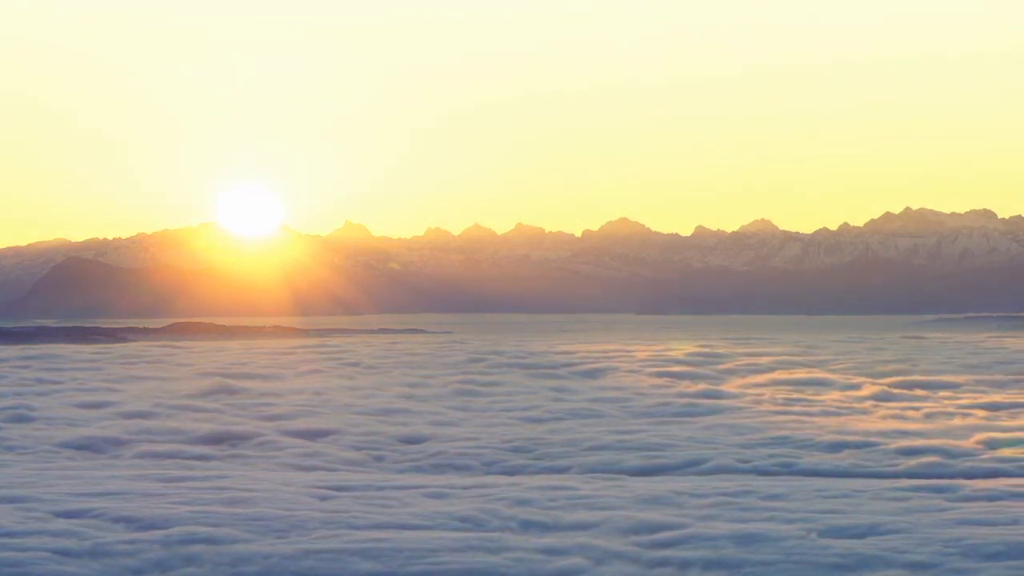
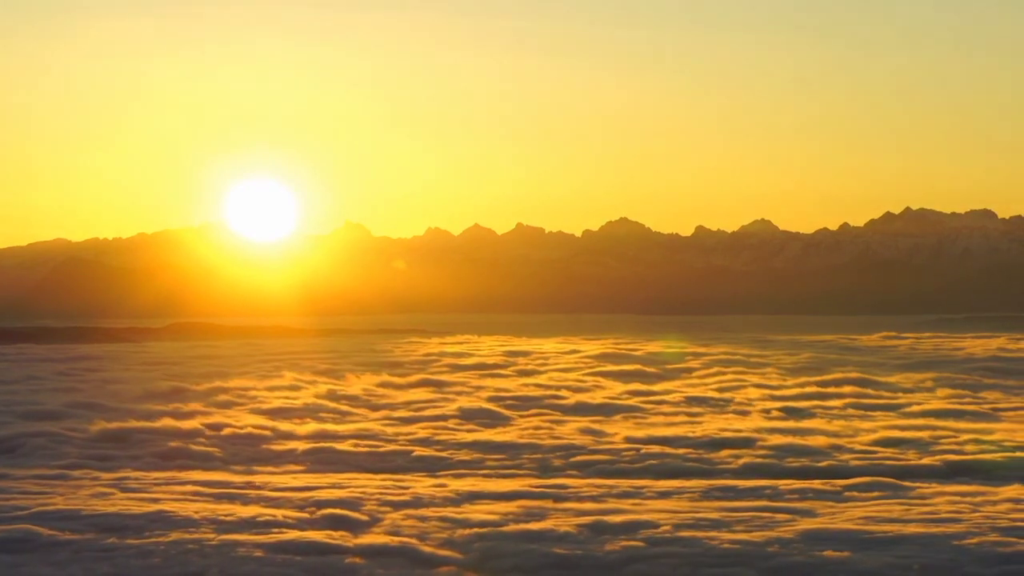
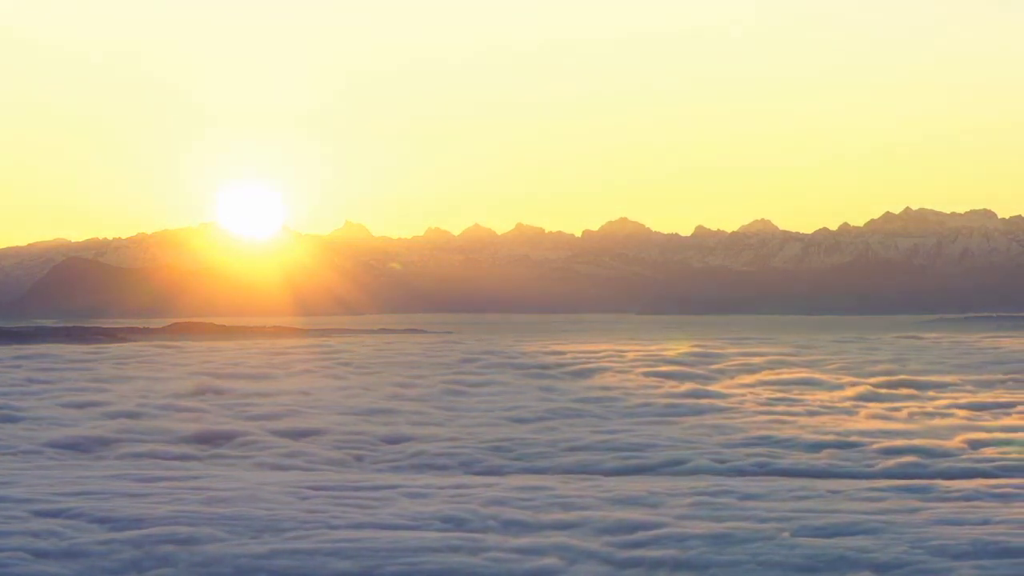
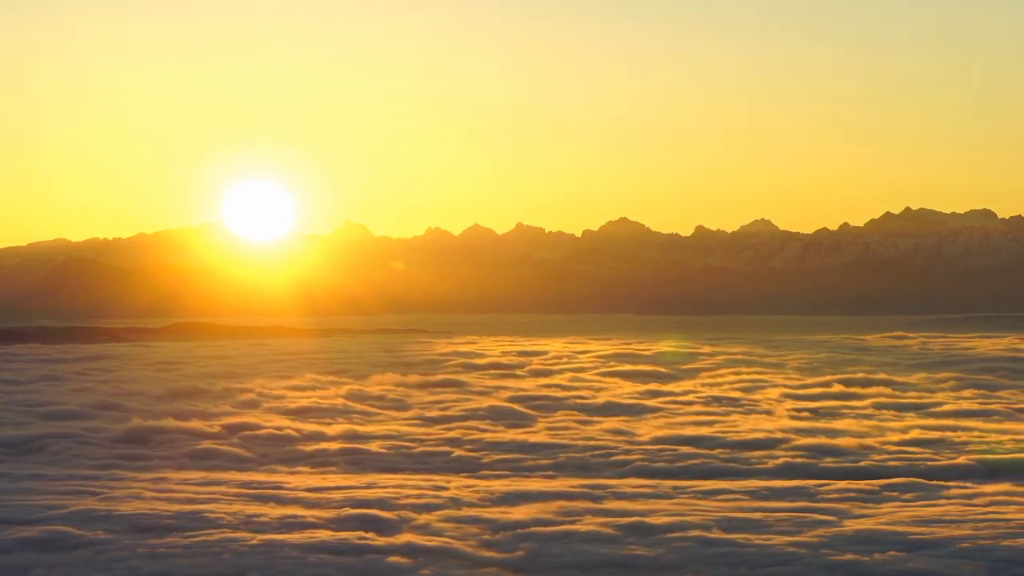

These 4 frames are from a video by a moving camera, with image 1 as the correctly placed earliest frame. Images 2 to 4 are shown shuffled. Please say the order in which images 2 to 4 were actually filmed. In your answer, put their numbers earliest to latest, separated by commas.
3, 4, 2
